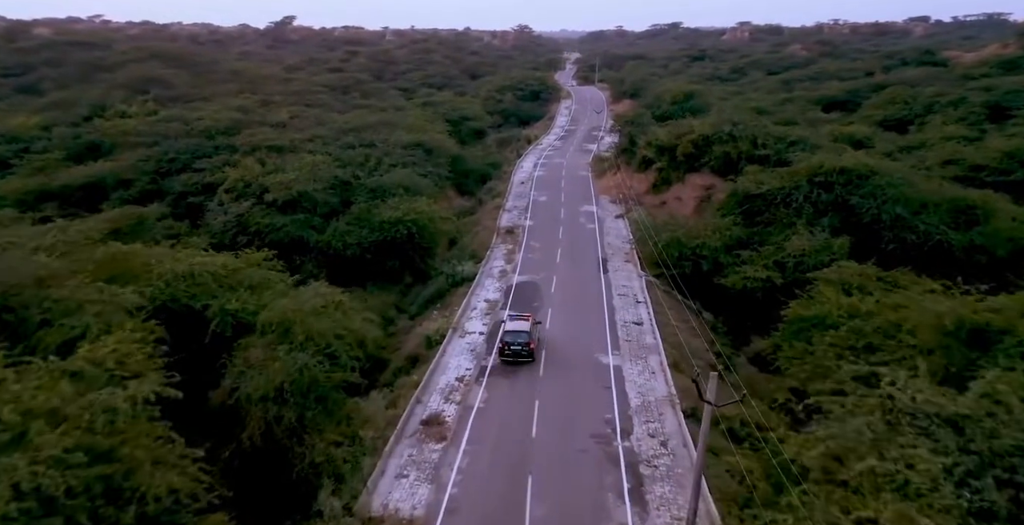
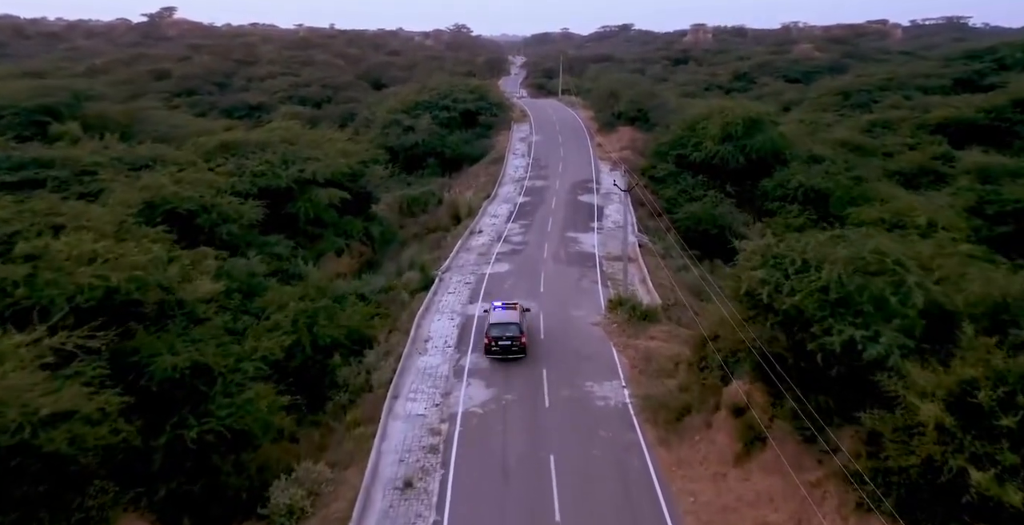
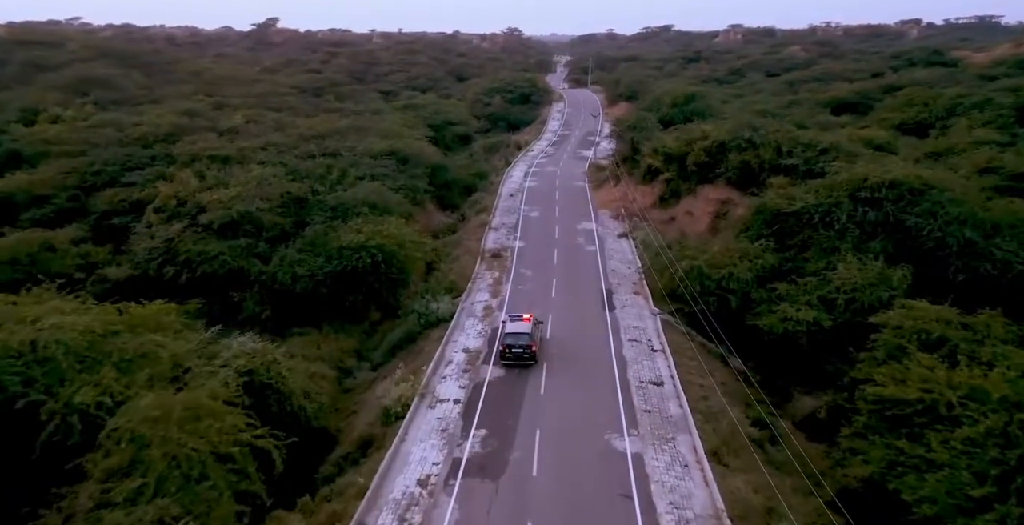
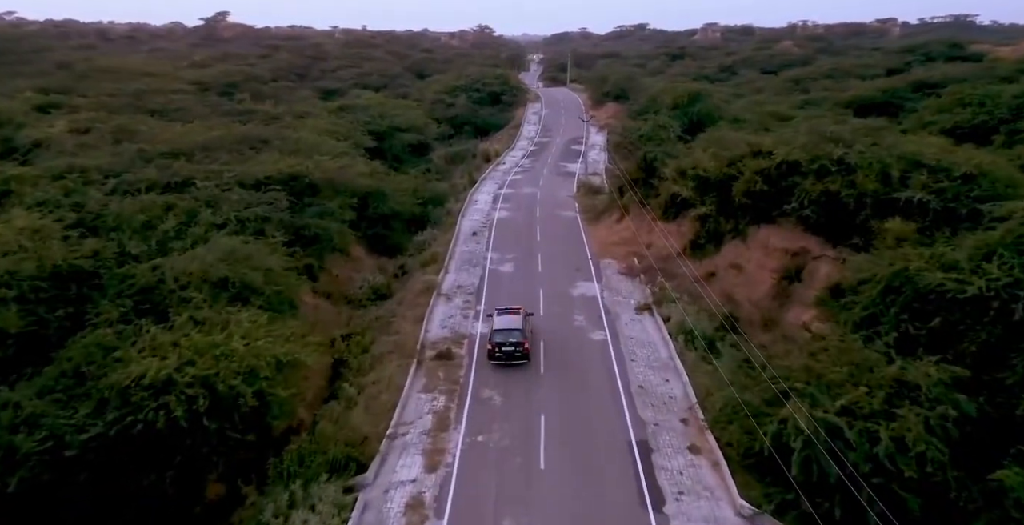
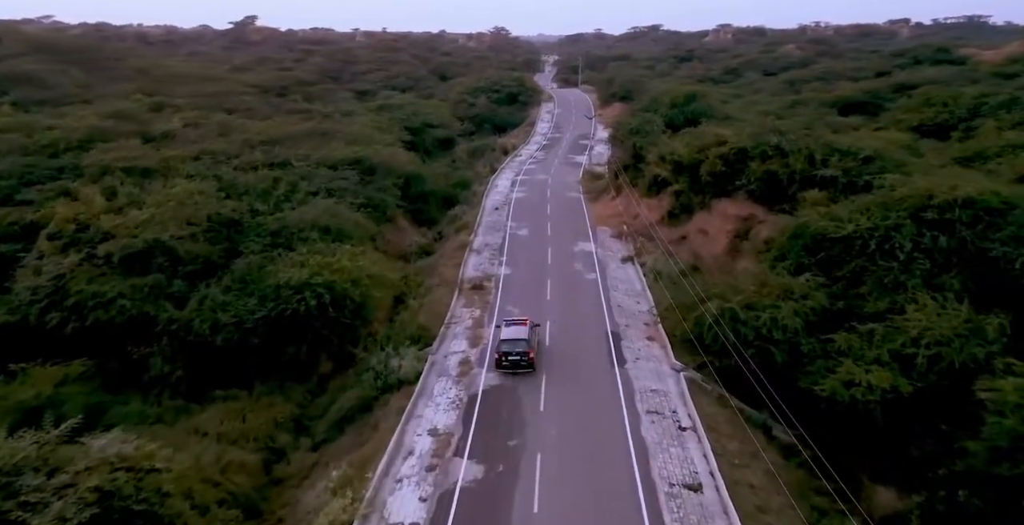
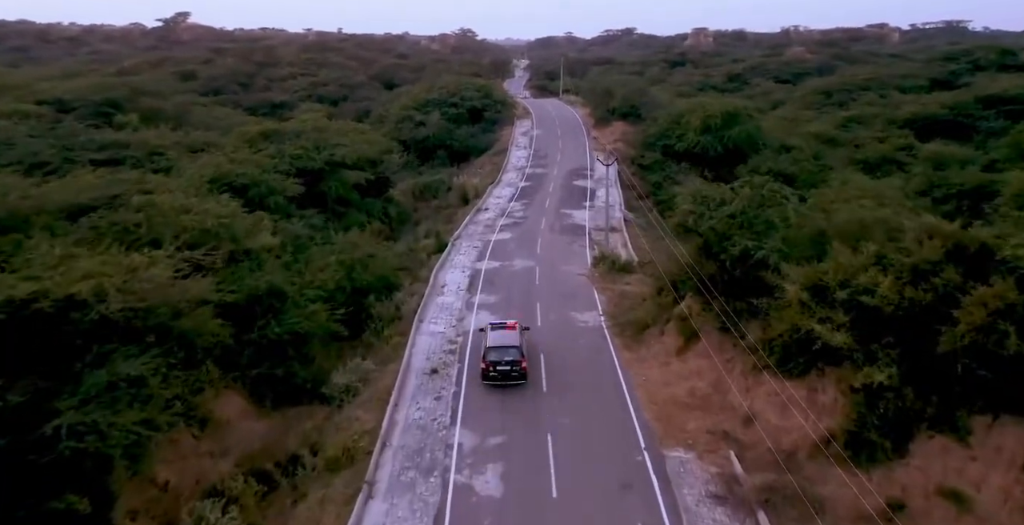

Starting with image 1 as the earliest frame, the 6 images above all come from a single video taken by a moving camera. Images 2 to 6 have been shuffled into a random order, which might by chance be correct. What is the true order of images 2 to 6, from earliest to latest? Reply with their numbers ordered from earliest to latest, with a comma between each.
3, 5, 4, 6, 2
